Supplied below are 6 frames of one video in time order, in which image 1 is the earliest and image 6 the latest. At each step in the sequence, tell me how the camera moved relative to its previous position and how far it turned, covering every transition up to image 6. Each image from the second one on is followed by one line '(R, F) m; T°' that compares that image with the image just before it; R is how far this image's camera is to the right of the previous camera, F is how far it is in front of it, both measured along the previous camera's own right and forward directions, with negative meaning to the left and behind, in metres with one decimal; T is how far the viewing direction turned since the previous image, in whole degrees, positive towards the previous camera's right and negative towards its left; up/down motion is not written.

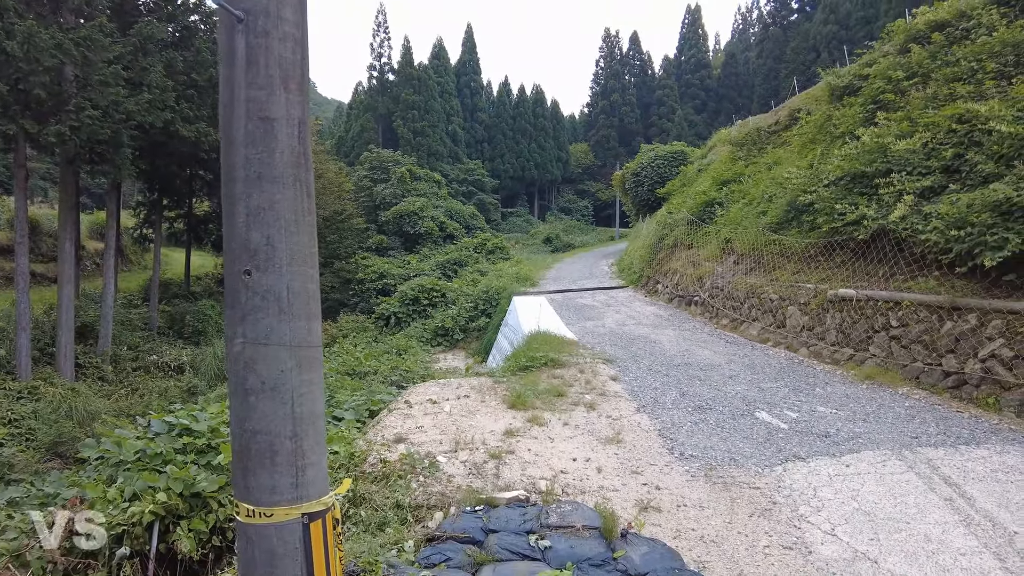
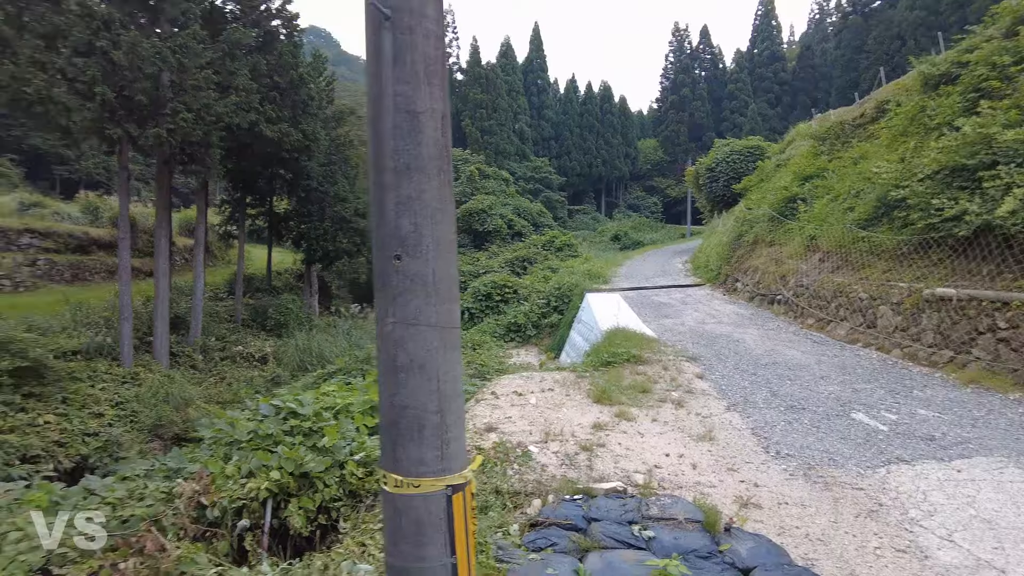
(-0.1, 0.0) m; -6°
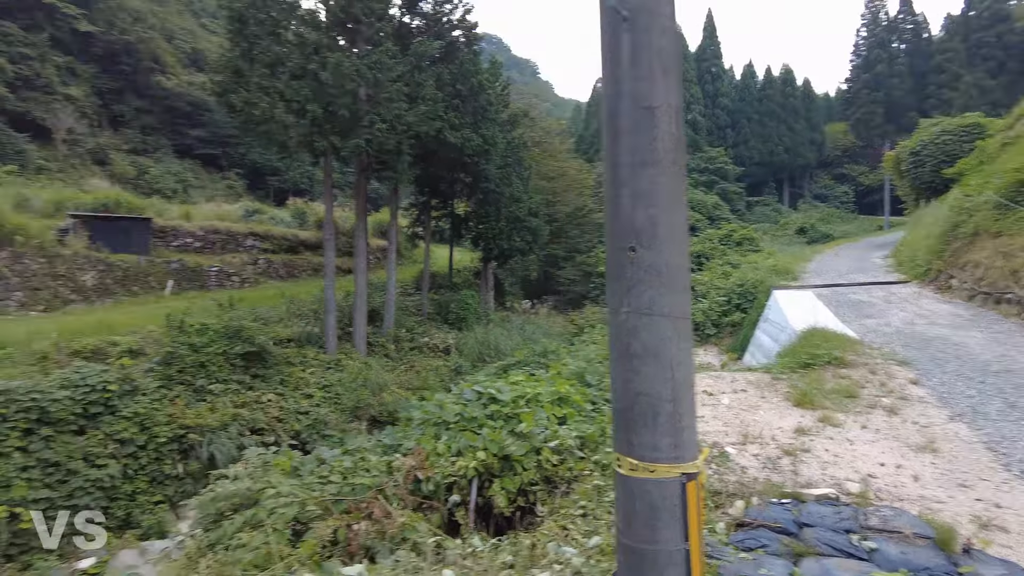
(-0.1, -0.1) m; -14°
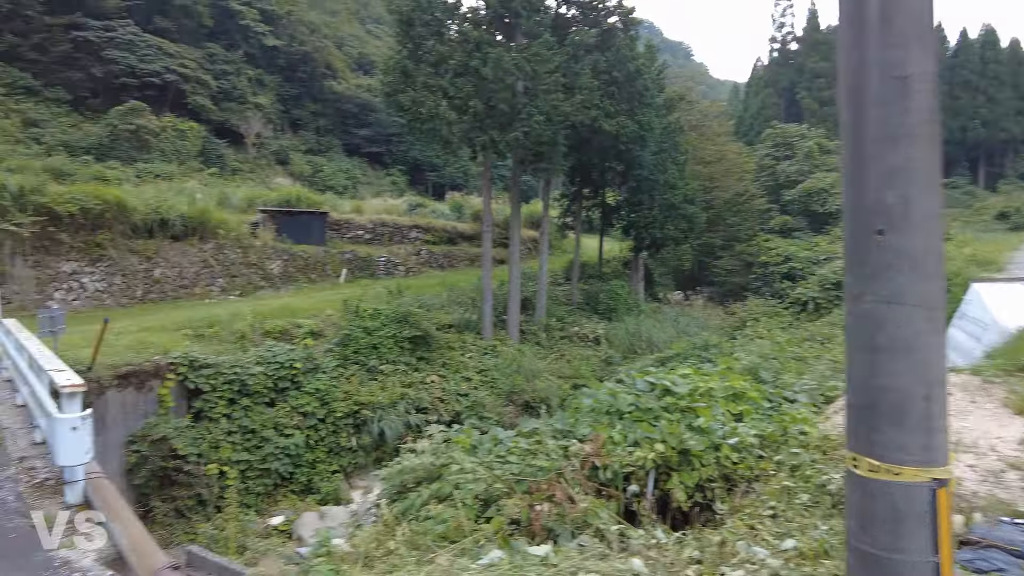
(-0.1, 0.0) m; -13°
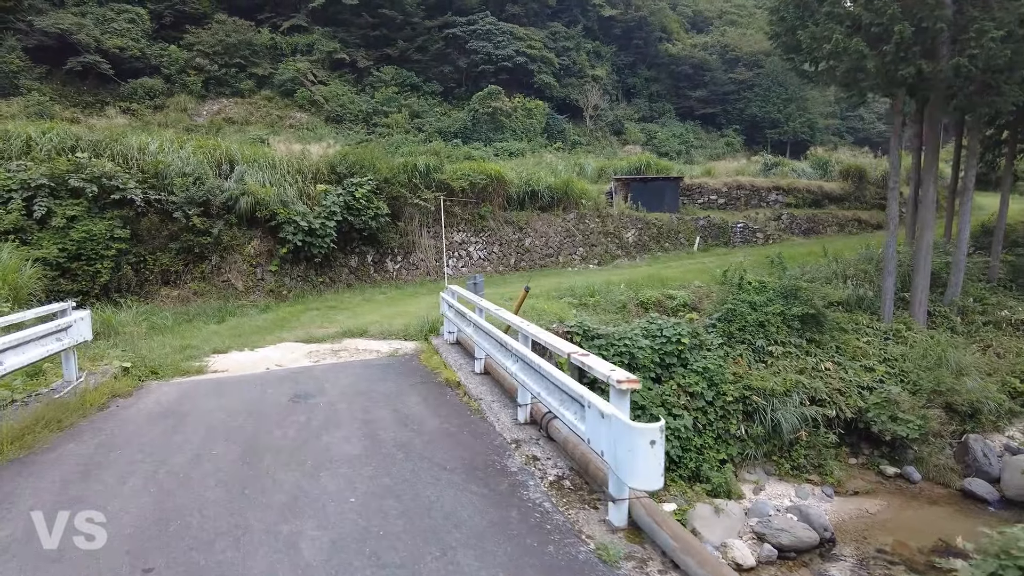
(-1.1, +0.7) m; -27°
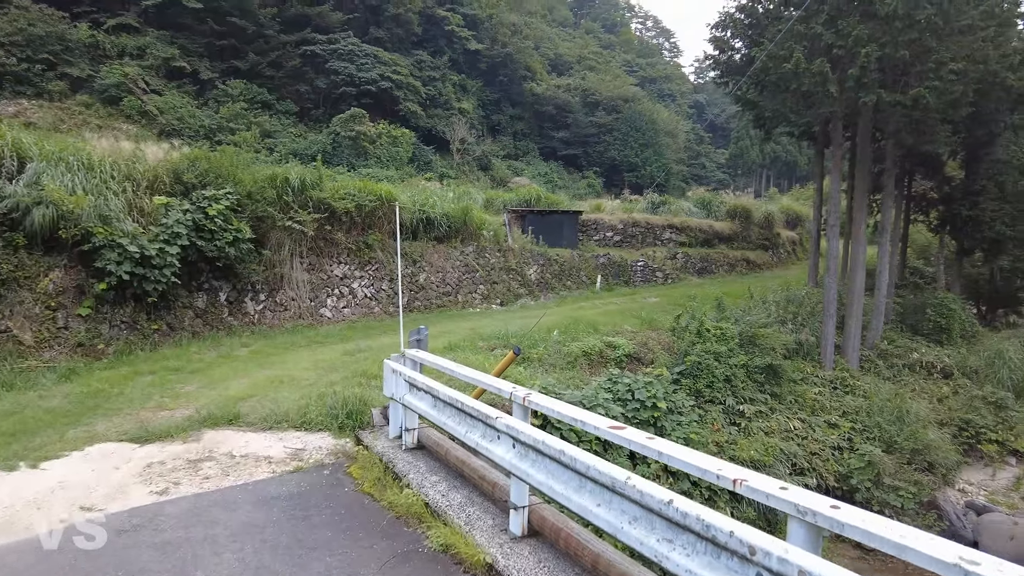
(-0.8, +2.2) m; +13°
